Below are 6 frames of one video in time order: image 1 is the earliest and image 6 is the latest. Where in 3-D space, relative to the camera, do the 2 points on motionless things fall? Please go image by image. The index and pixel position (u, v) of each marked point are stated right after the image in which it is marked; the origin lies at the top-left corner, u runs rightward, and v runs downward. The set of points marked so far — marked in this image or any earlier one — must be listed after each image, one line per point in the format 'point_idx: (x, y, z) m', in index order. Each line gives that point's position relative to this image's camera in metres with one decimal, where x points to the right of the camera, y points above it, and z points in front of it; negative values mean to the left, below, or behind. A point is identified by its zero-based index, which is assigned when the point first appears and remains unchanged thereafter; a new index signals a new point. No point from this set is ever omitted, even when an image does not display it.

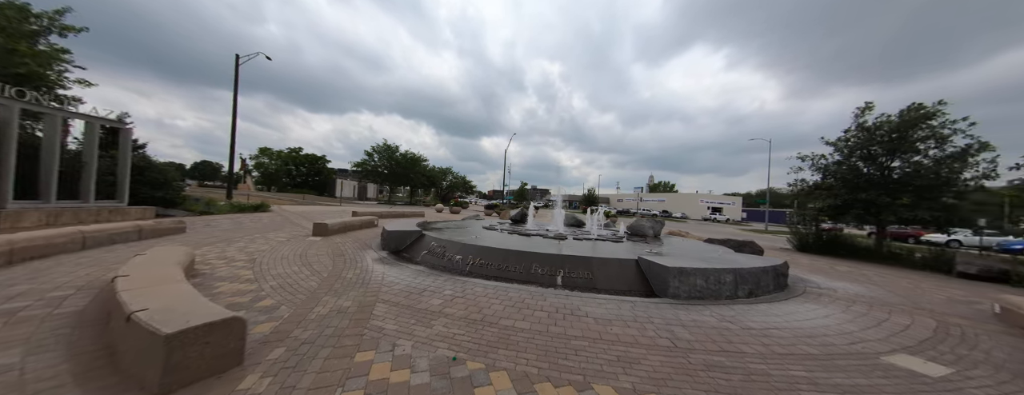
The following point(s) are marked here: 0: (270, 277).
0: (-4.2, -1.4, +4.6) m
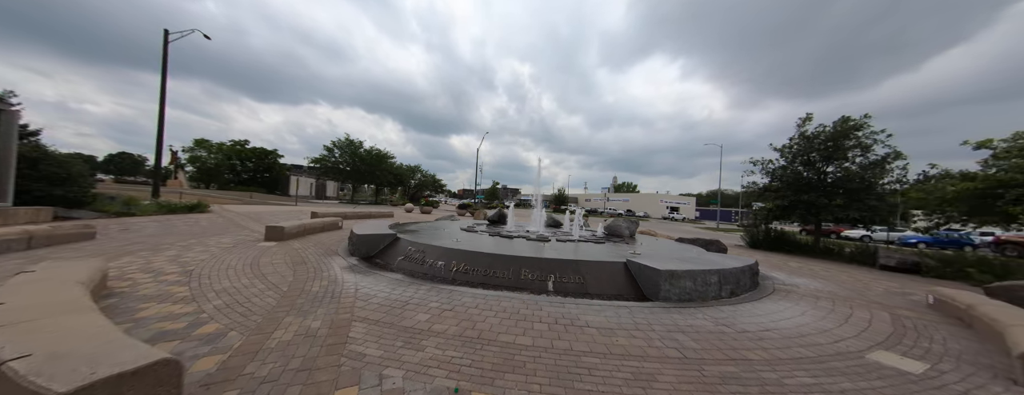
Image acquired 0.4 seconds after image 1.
0: (-4.4, -1.4, +3.8) m
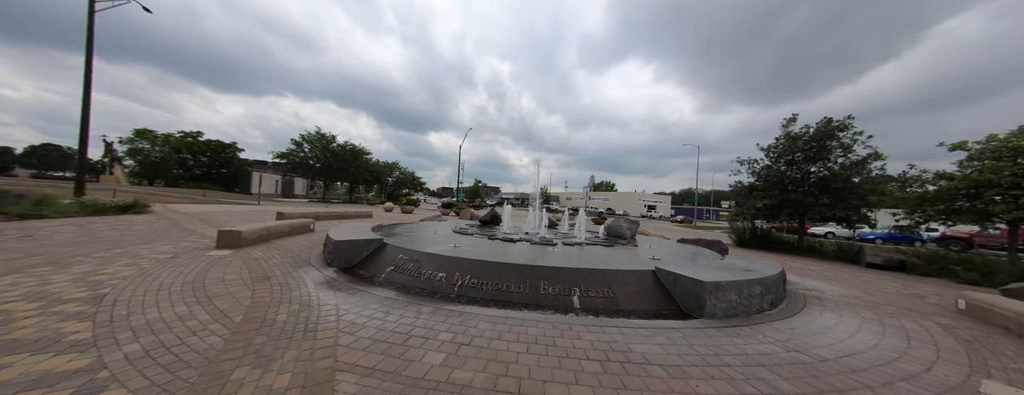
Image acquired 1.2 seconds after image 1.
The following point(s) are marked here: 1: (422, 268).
0: (-4.0, -1.4, +2.7) m
1: (-1.6, -1.3, +4.8) m
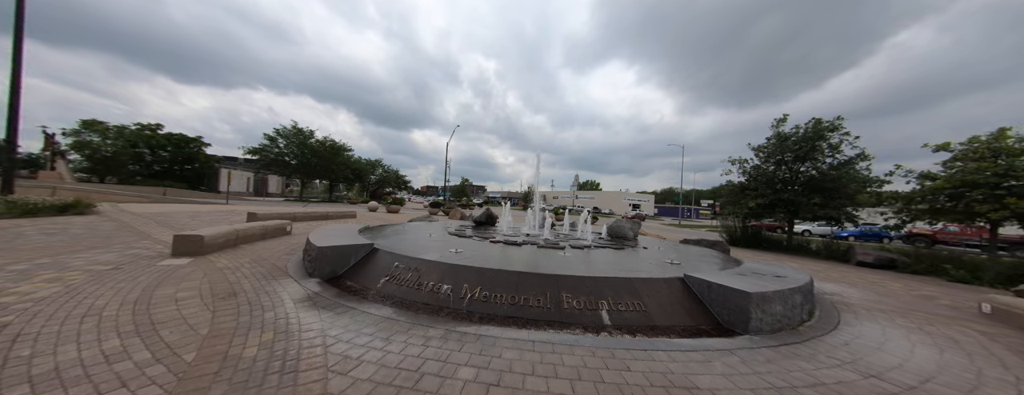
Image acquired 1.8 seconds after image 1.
0: (-3.6, -1.4, +2.0) m
1: (-1.4, -1.3, +4.2) m
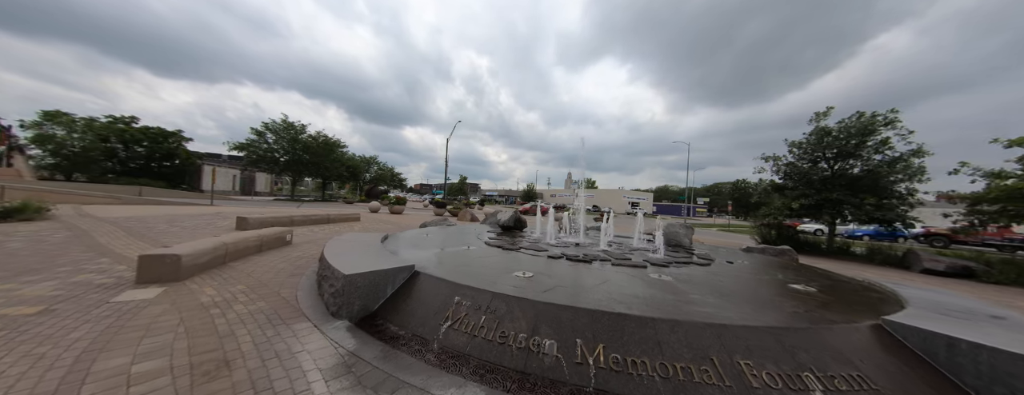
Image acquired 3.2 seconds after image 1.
0: (-2.2, -1.6, +0.6) m
1: (0.0, -1.4, +2.9) m
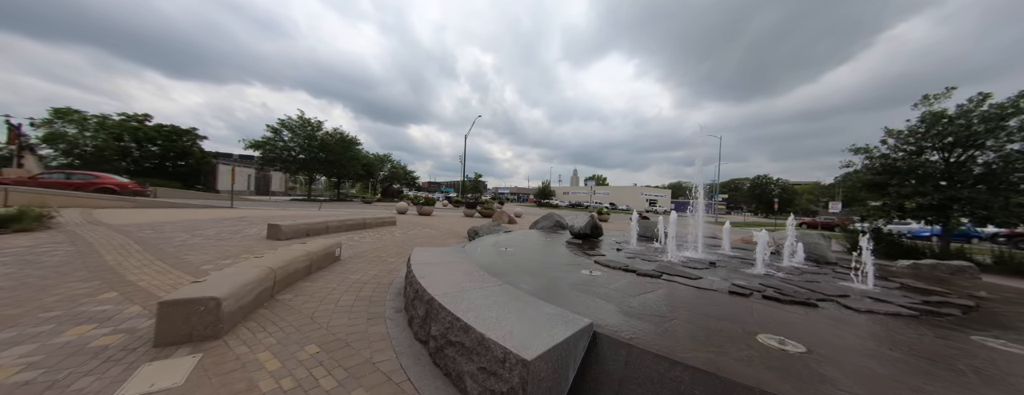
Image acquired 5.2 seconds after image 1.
0: (+0.1, -1.8, -1.0) m
1: (+2.3, -1.6, +1.2) m
